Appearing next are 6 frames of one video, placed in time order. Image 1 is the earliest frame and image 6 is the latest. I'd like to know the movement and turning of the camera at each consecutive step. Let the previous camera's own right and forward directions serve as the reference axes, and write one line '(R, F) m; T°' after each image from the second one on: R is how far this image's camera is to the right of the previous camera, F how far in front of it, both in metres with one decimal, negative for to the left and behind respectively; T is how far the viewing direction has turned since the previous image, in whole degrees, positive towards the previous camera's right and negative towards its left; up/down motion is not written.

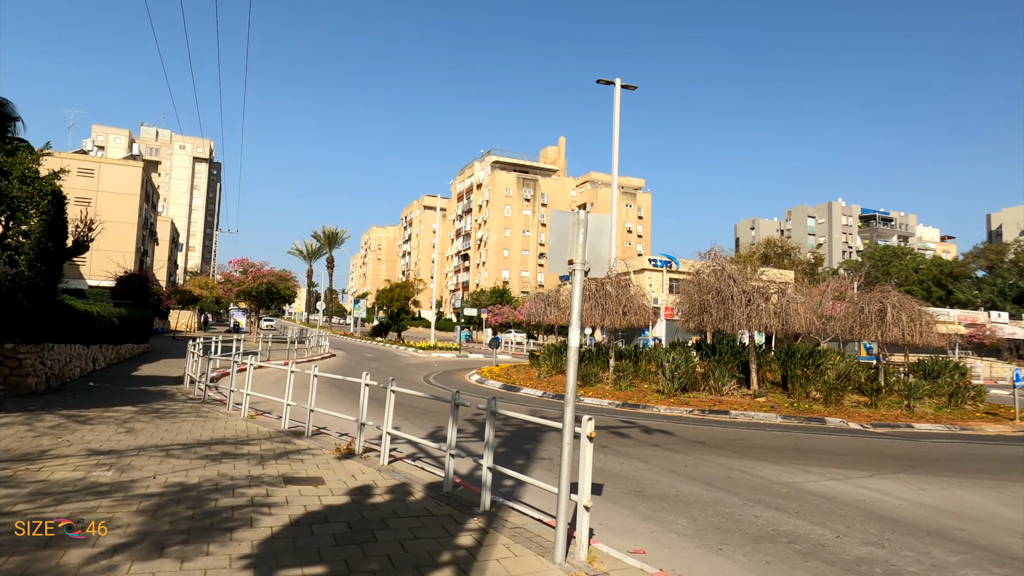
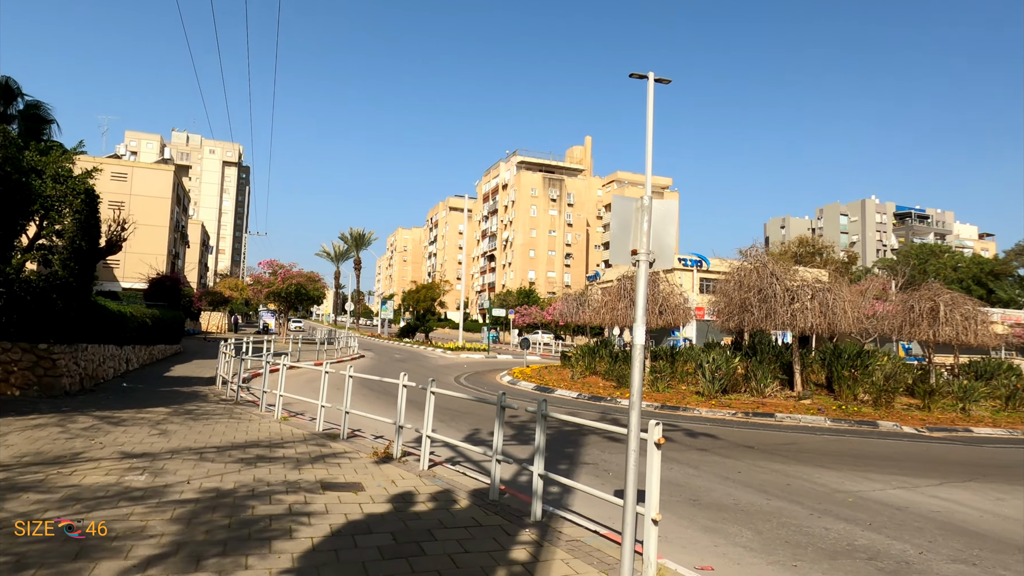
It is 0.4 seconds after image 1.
(-0.2, +0.4) m; -2°
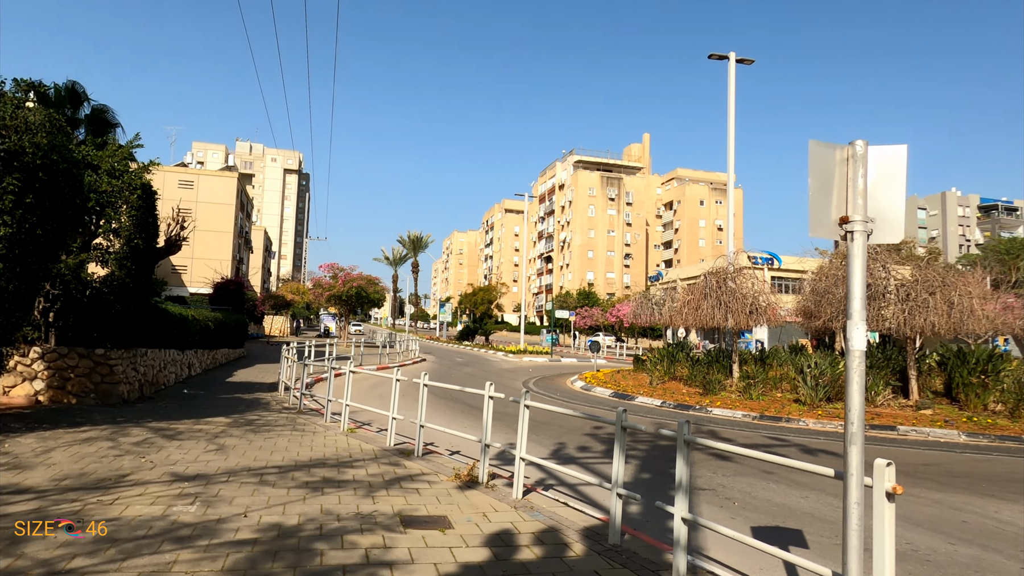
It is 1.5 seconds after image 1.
(-0.5, +1.2) m; -5°
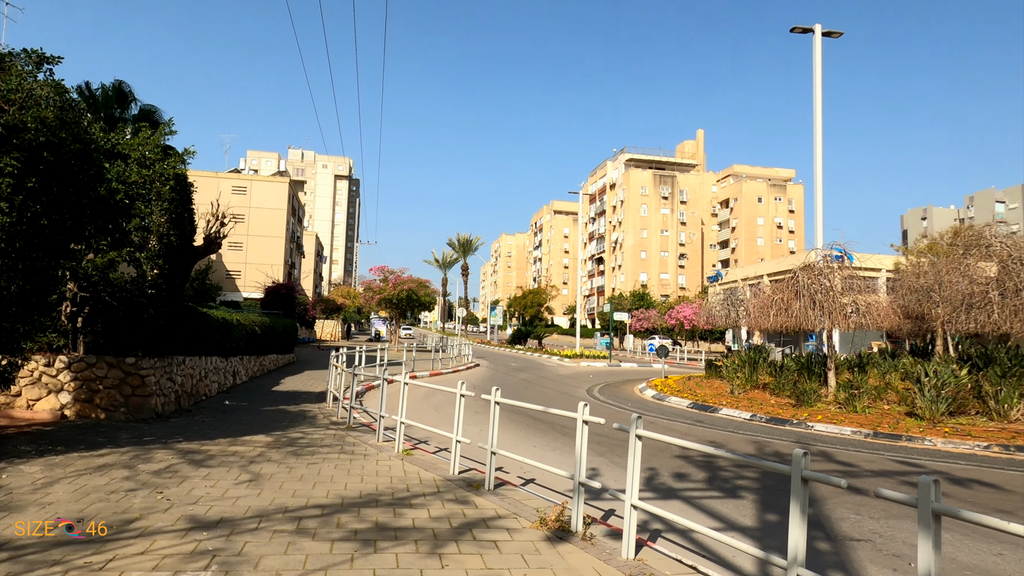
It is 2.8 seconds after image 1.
(-0.4, +1.5) m; -4°
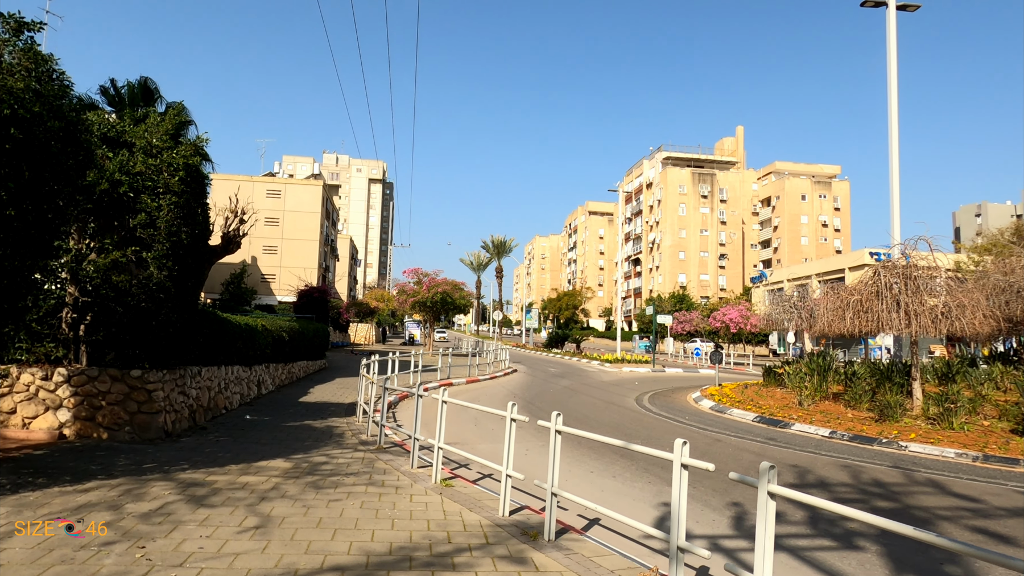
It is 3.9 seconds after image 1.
(-0.3, +1.3) m; -3°
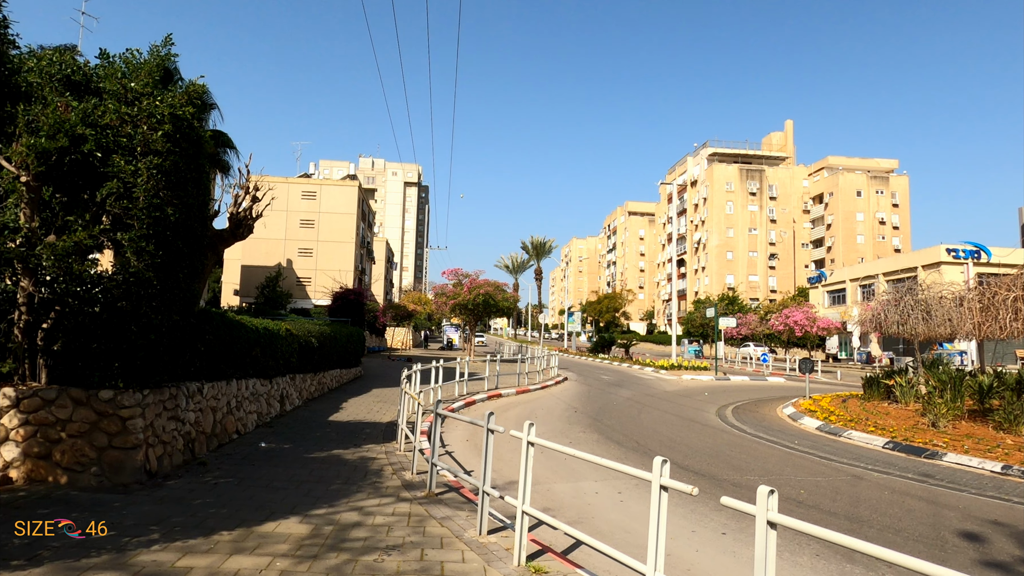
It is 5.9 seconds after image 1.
(-0.6, +2.4) m; -3°
